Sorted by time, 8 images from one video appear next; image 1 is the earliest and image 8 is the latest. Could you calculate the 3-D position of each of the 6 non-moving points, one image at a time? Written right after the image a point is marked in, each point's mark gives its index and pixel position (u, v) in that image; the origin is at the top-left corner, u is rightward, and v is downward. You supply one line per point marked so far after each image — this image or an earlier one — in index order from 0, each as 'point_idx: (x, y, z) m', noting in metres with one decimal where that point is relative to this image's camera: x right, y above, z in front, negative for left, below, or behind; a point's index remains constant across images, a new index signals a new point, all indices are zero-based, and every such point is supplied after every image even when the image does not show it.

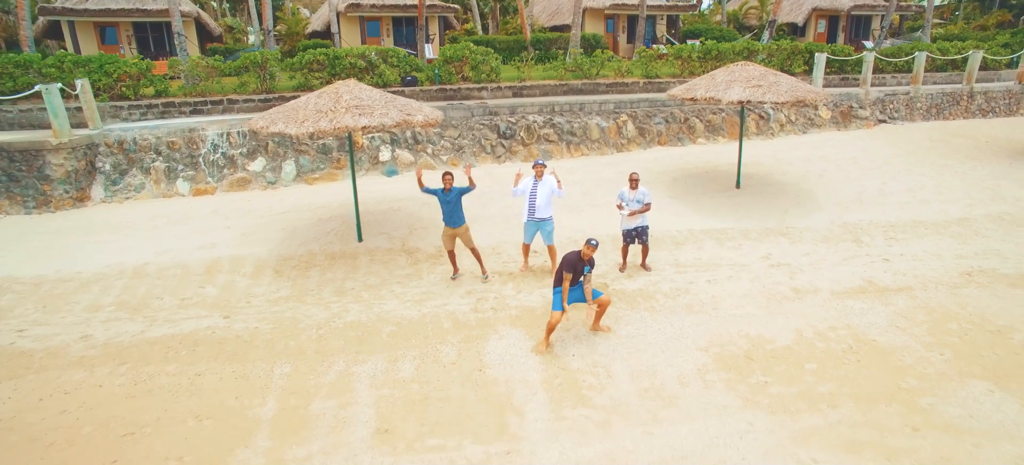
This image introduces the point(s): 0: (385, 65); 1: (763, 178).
0: (-2.8, +3.7, +13.7) m
1: (+4.4, +0.9, +10.8) m
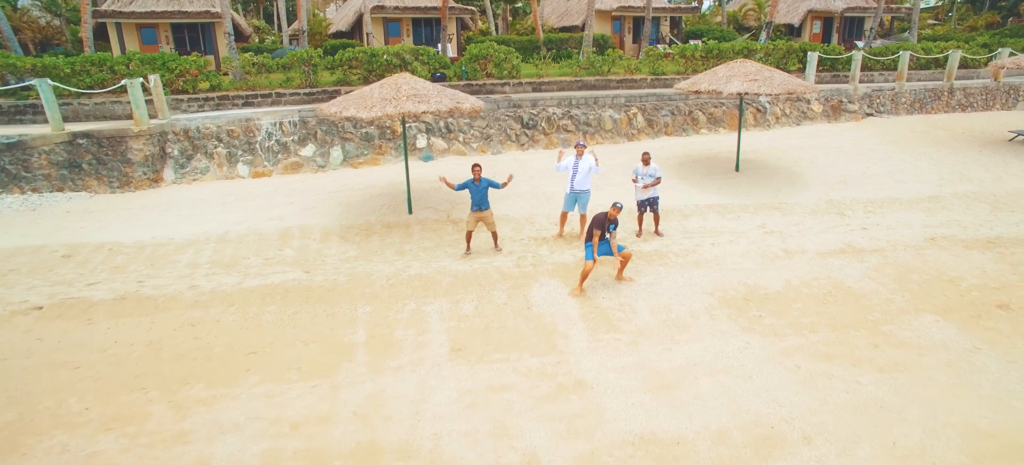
0: (-2.3, +4.1, +15.0) m
1: (+4.9, +1.3, +12.1) m
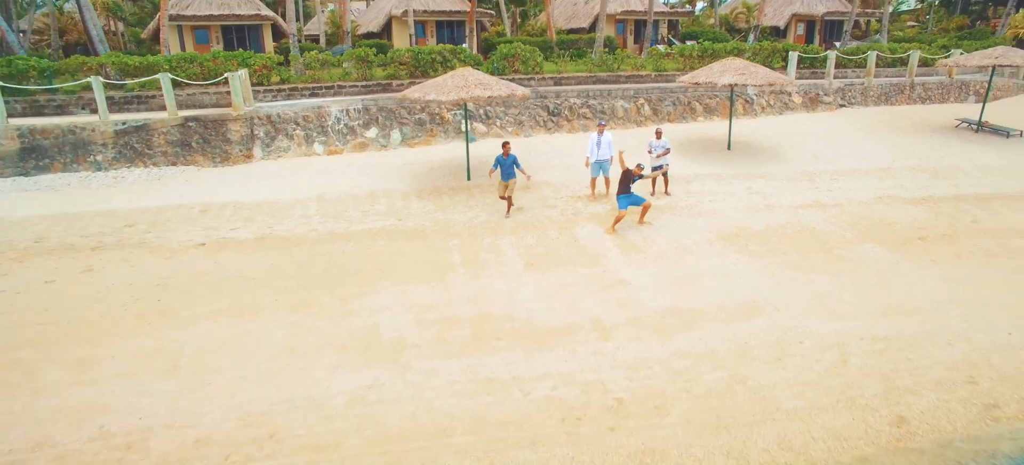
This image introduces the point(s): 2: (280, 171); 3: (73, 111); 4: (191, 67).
0: (-1.6, +4.8, +17.4) m
1: (+5.6, +2.1, +14.7) m
2: (-5.0, +1.3, +13.4) m
3: (-10.4, +2.8, +14.2) m
4: (-8.1, +4.2, +15.8) m
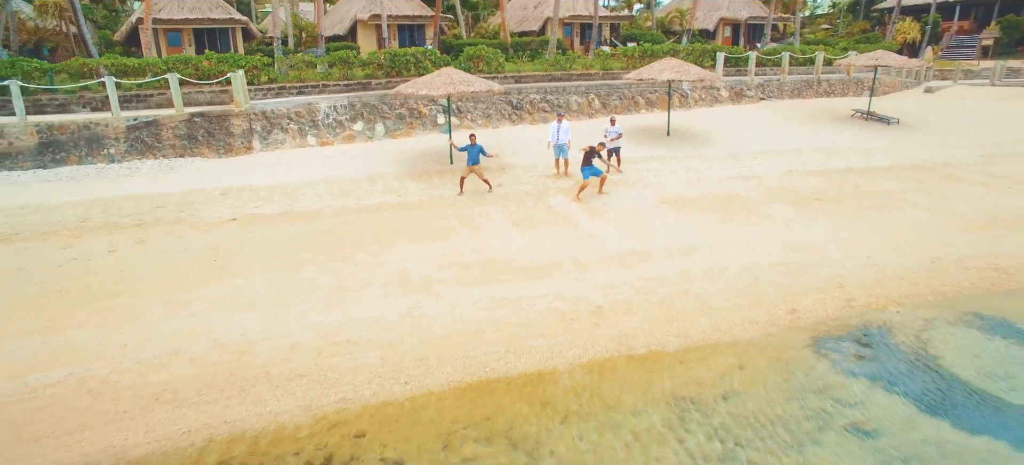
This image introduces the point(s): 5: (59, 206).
0: (-2.7, +5.4, +19.4) m
1: (+4.8, +2.8, +17.3) m
2: (-5.6, +1.8, +15.0) m
3: (-11.1, +3.1, +15.4) m
4: (-9.0, +4.5, +17.1) m
5: (-8.9, +0.5, +12.0) m
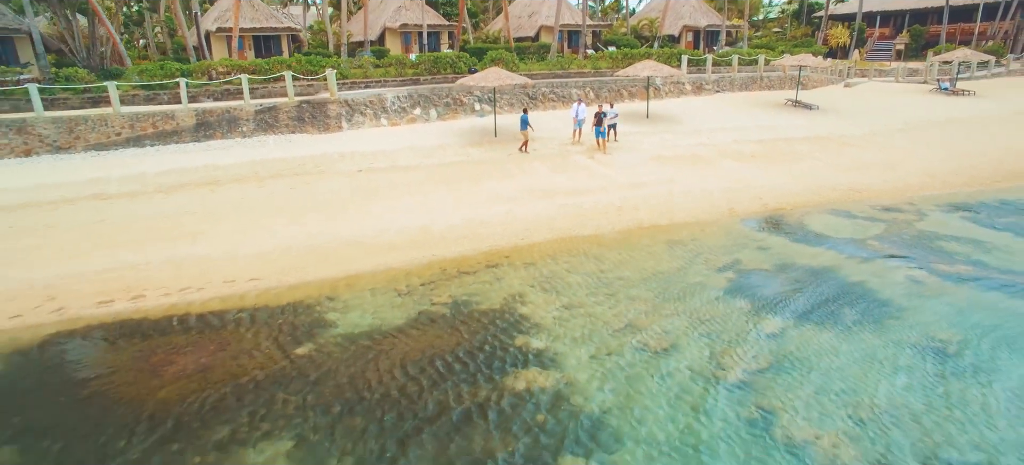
0: (-2.1, +6.8, +24.9) m
1: (+5.5, +4.4, +23.2) m
2: (-4.8, +3.2, +20.4) m
3: (-10.3, +4.4, +20.5) m
4: (-8.3, +5.9, +22.3) m
5: (-7.9, +1.9, +17.2) m
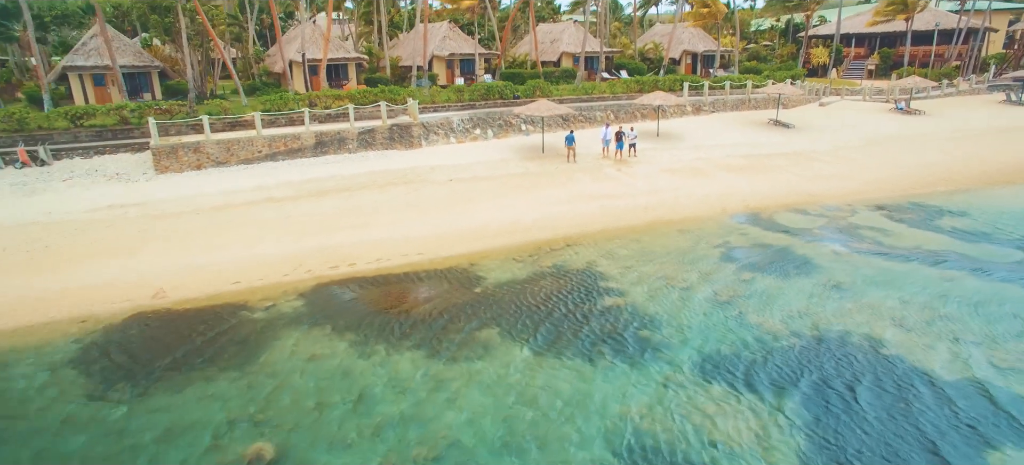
0: (-0.3, +7.1, +30.8) m
1: (+7.3, +4.7, +29.2) m
2: (-3.0, +3.4, +26.3) m
3: (-8.5, +4.7, +26.3) m
4: (-6.5, +6.1, +28.2) m
5: (-6.1, +2.2, +23.1) m
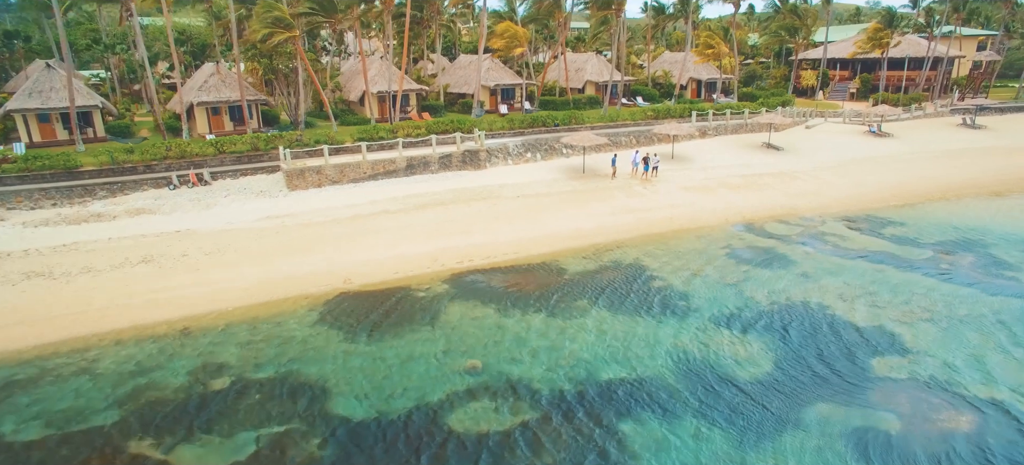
0: (+2.1, +6.9, +37.7) m
1: (+9.8, +4.5, +36.0) m
2: (-0.5, +3.3, +33.1) m
3: (-6.0, +4.5, +33.1) m
4: (-4.0, +6.0, +35.0) m
5: (-3.6, +2.0, +29.9) m
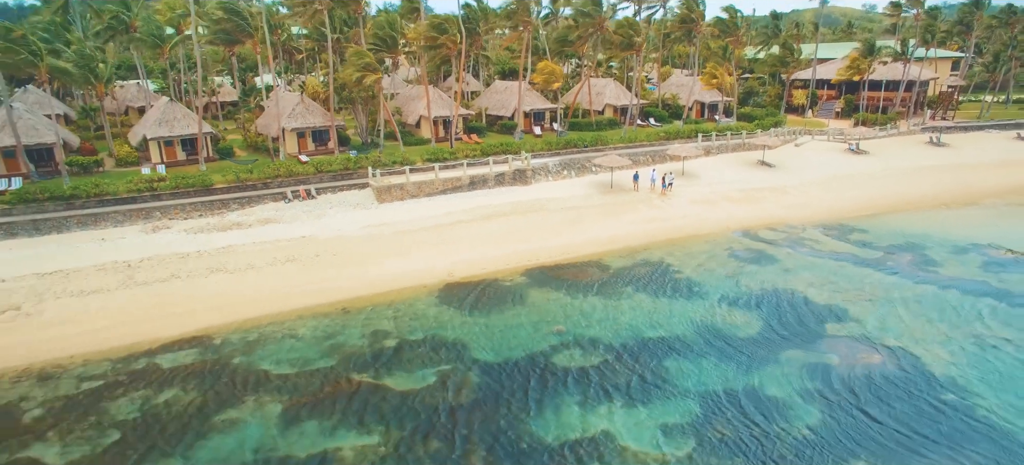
0: (+4.7, +6.7, +45.0) m
1: (+12.4, +4.2, +43.4) m
2: (+2.1, +3.0, +40.4) m
3: (-3.4, +4.3, +40.4) m
4: (-1.4, +5.7, +42.3) m
5: (-1.0, +1.7, +37.2) m
